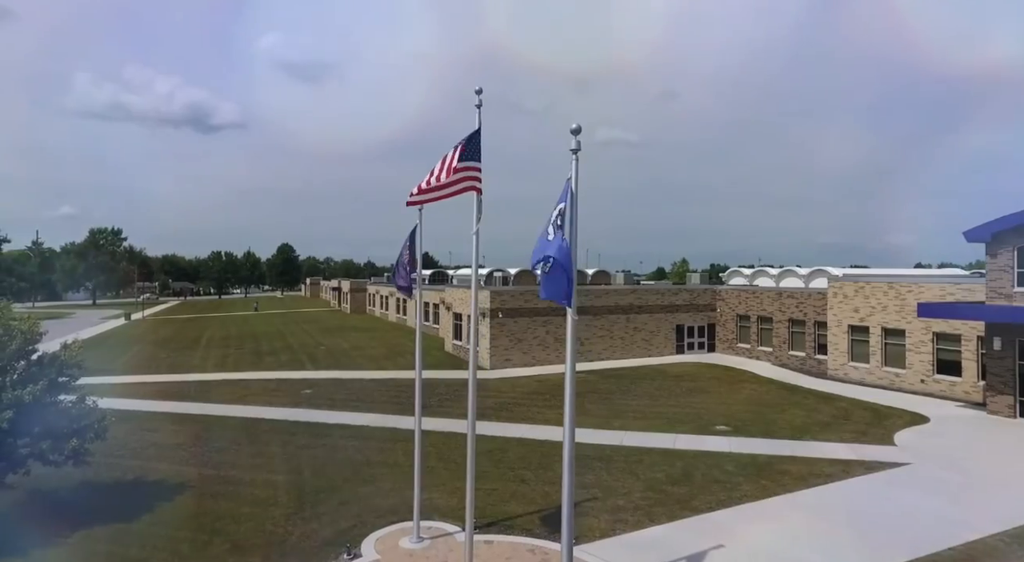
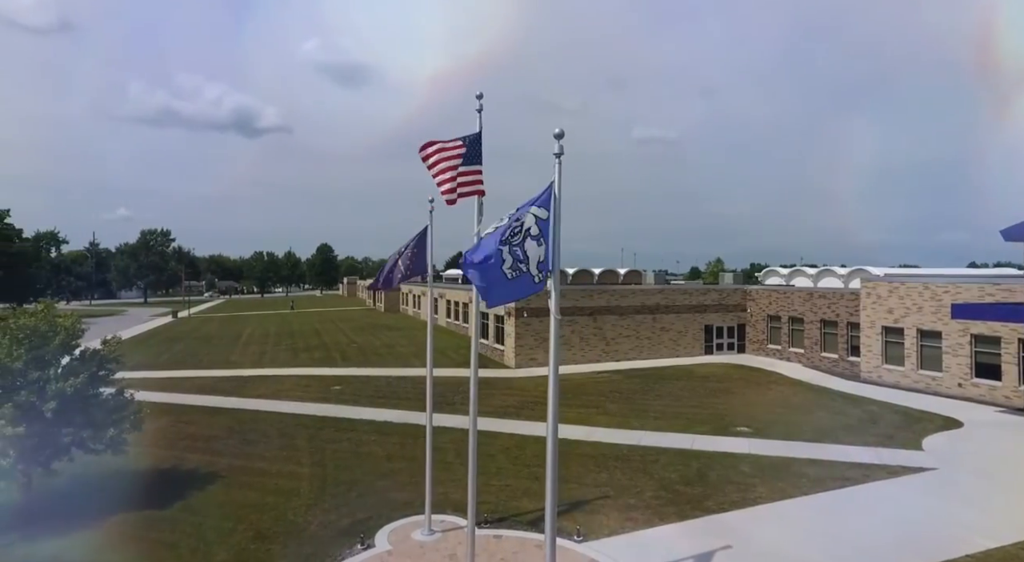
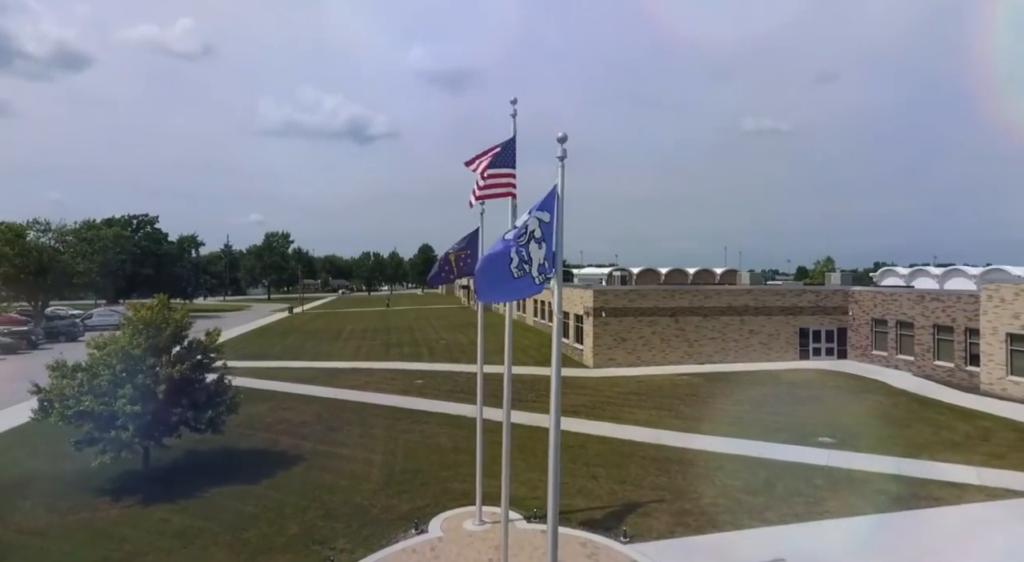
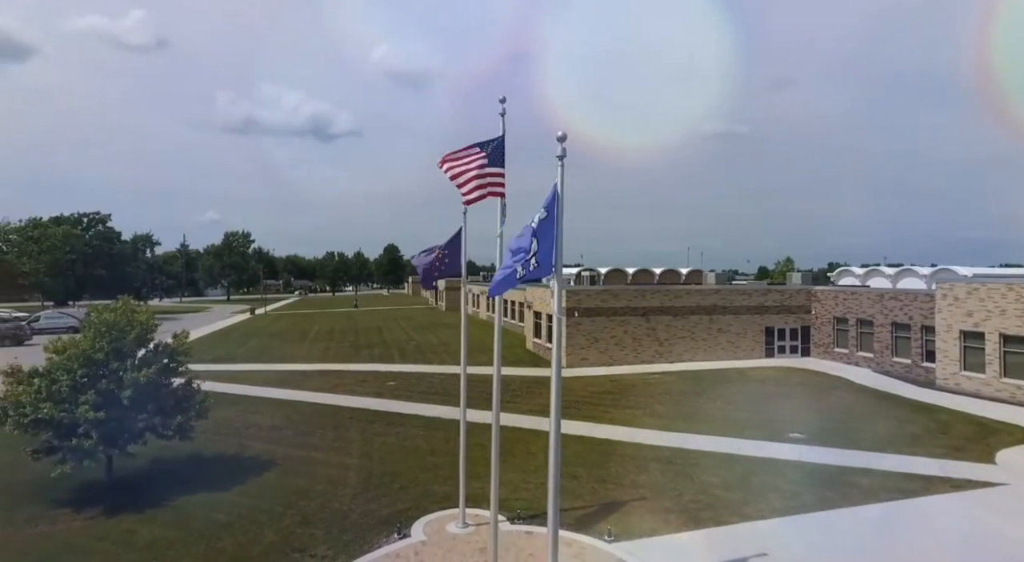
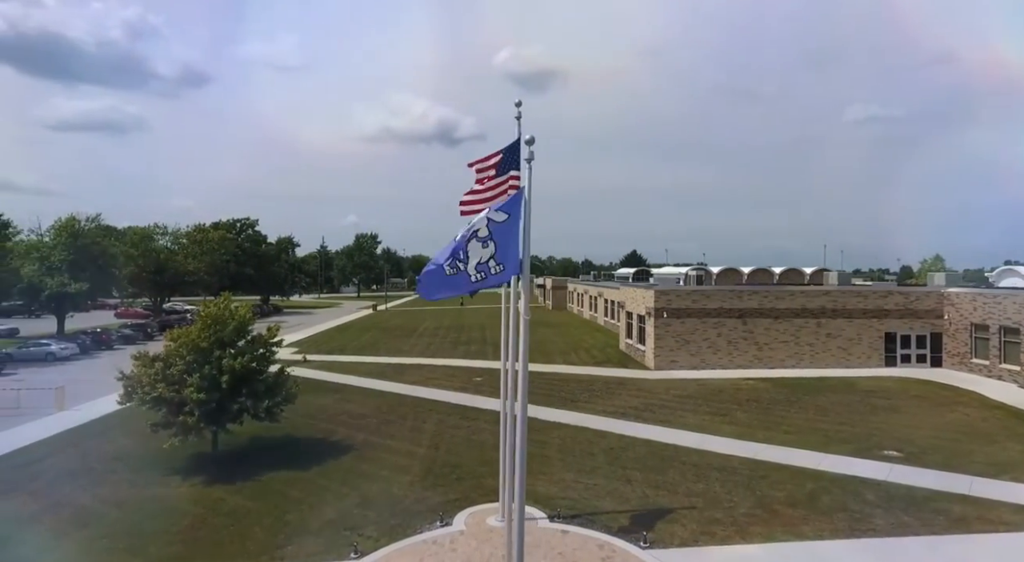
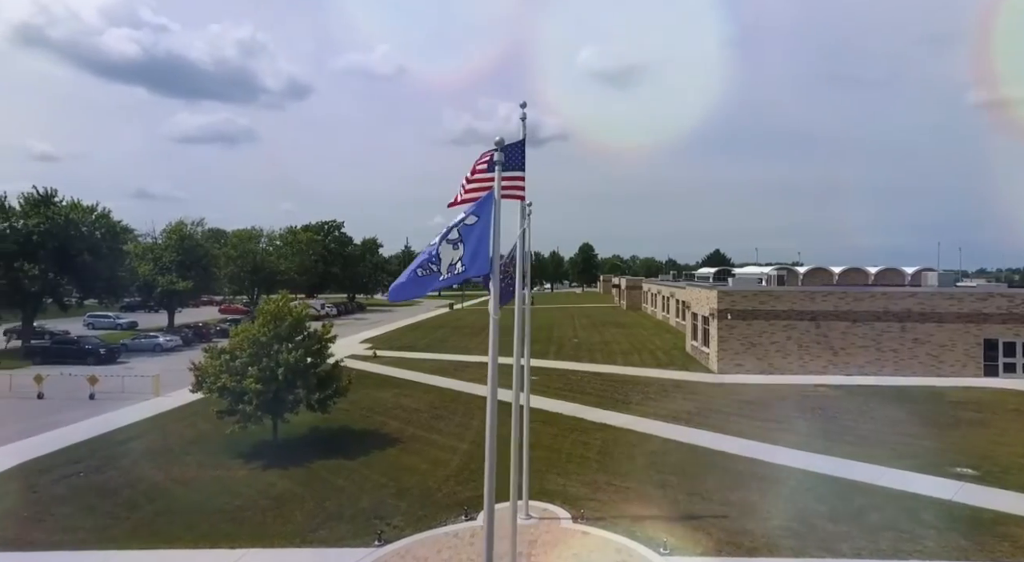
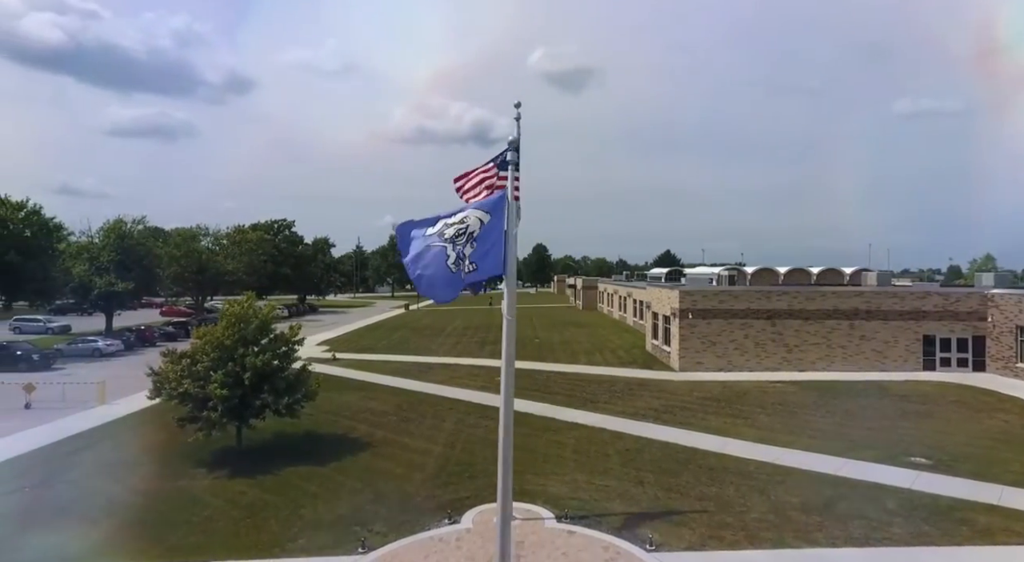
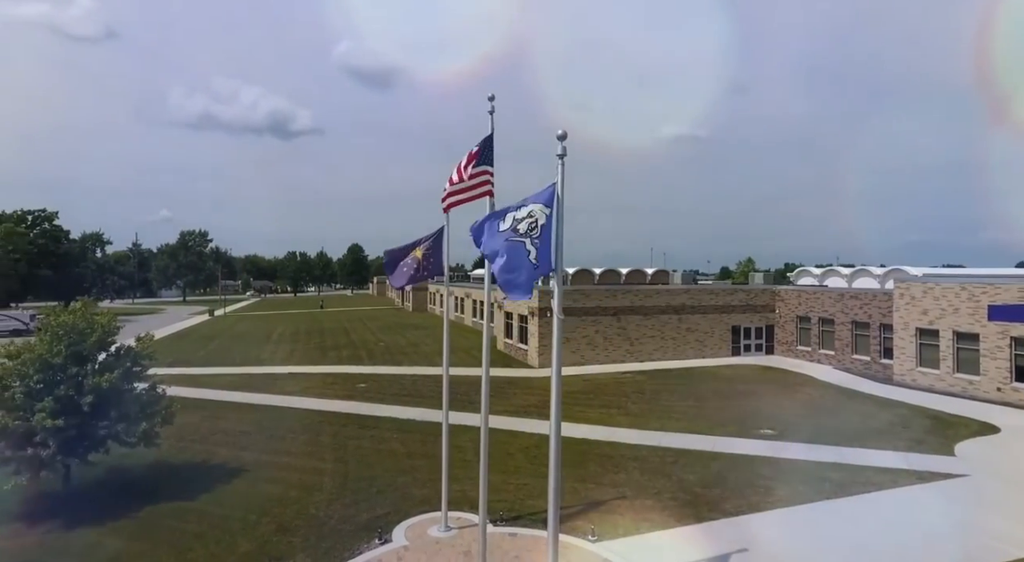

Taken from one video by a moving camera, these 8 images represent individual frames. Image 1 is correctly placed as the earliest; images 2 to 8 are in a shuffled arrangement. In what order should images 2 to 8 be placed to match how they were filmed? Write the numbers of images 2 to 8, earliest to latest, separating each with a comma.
2, 8, 4, 3, 5, 7, 6
